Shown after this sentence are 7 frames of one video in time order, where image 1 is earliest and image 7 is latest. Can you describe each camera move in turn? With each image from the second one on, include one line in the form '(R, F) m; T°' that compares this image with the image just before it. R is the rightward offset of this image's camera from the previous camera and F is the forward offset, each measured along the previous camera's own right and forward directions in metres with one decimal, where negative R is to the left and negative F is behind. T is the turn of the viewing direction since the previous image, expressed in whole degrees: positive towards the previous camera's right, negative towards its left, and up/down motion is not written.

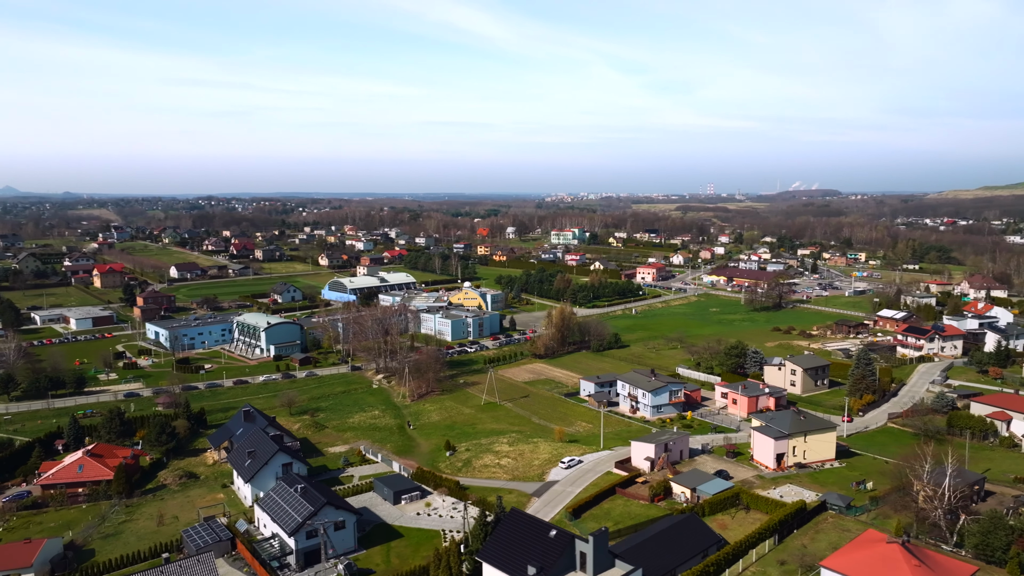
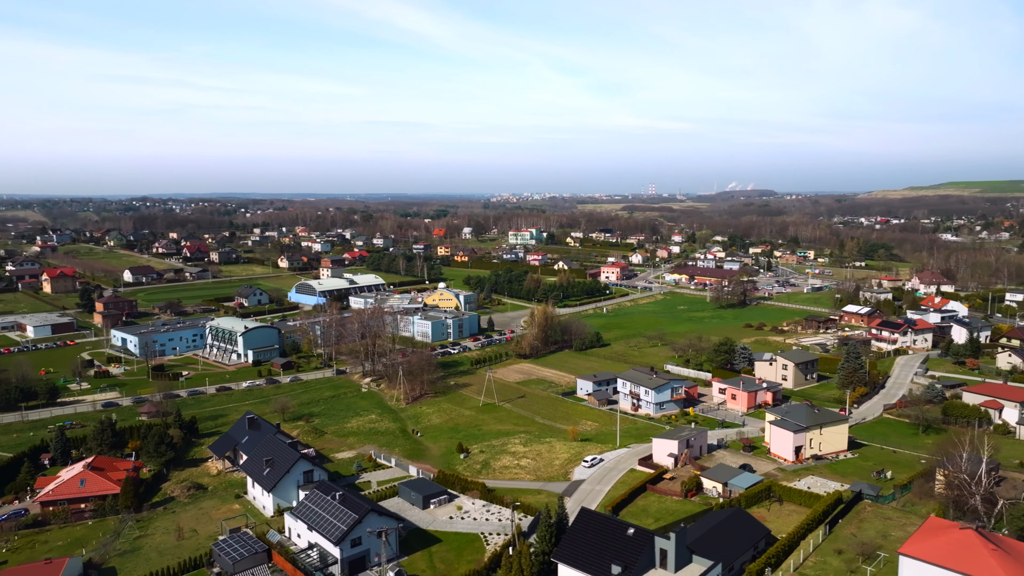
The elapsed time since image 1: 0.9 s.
(-1.4, +0.1) m; +4°
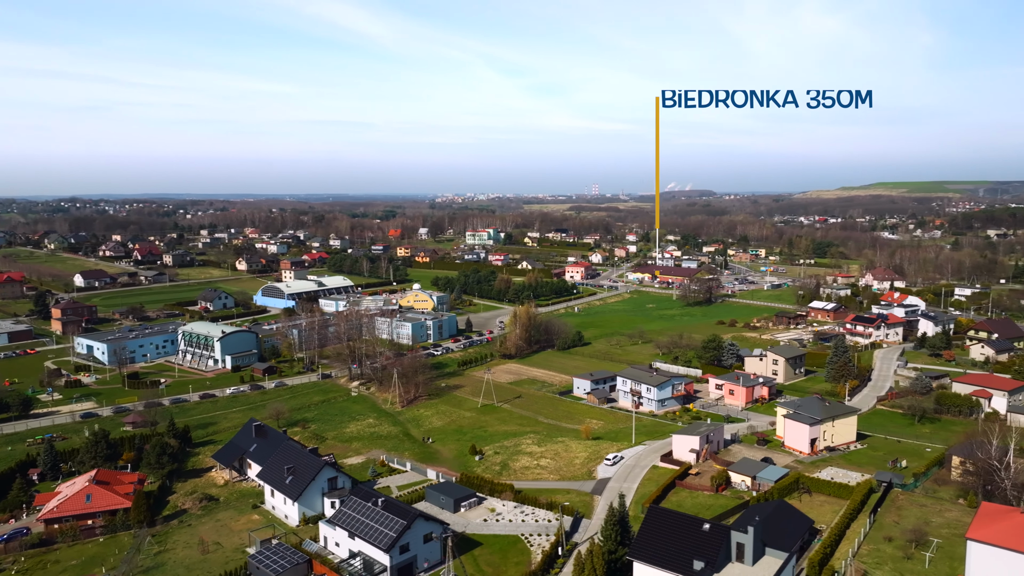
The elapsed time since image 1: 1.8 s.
(-1.4, +0.1) m; +4°
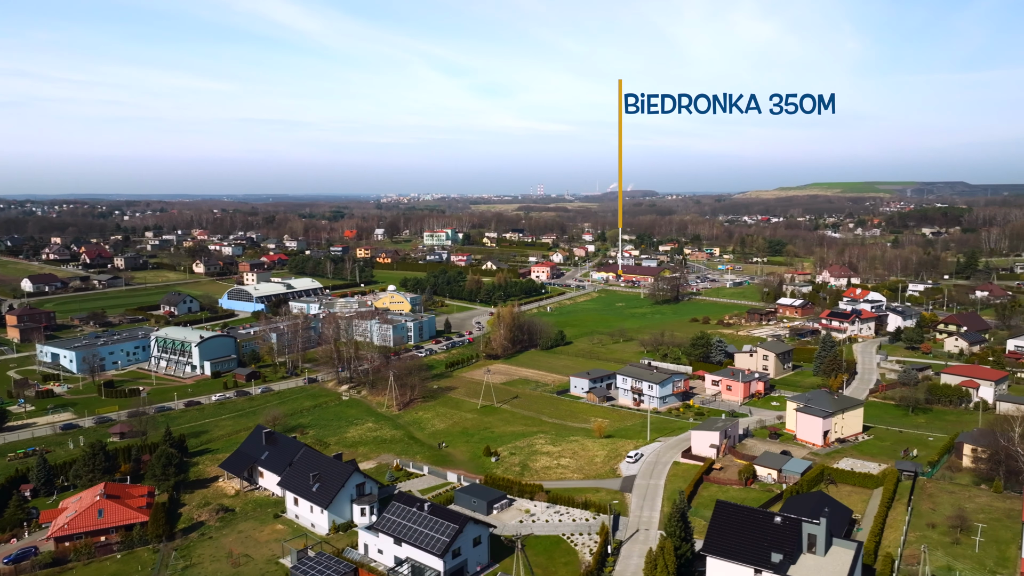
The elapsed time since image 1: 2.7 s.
(-1.4, +0.1) m; +4°
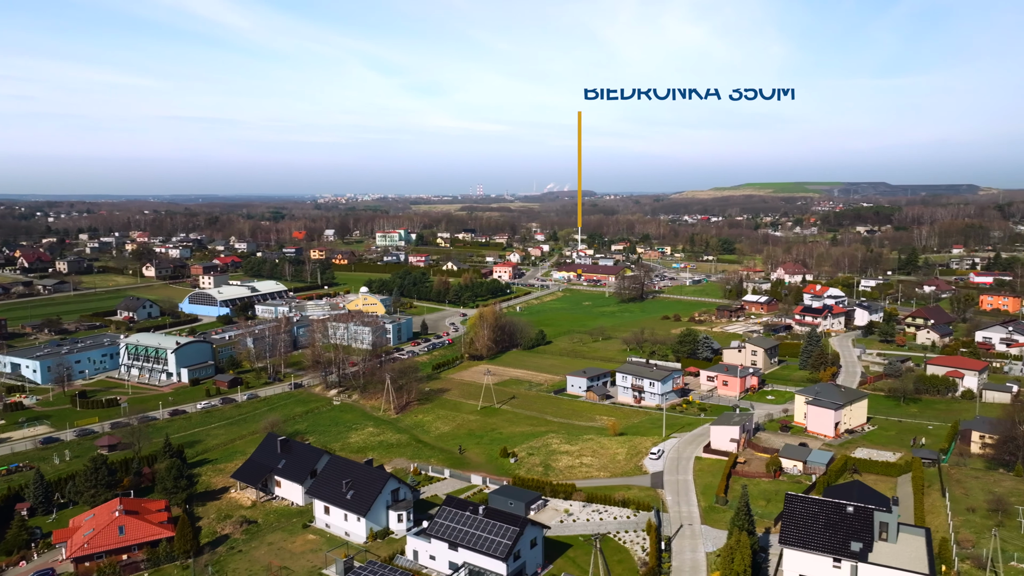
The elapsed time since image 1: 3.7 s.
(-1.5, +0.1) m; +5°
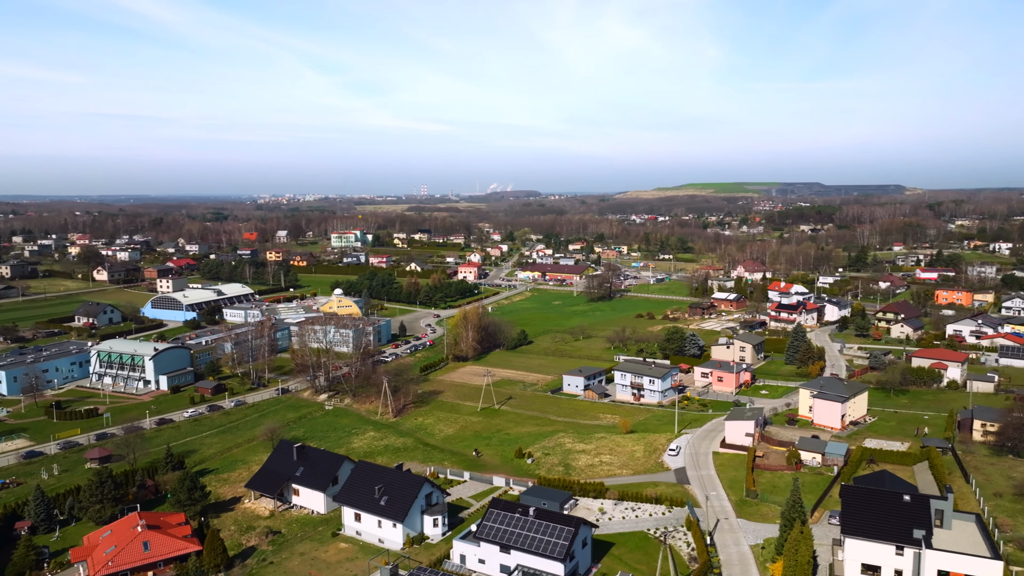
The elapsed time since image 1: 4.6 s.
(-1.4, +0.1) m; +4°
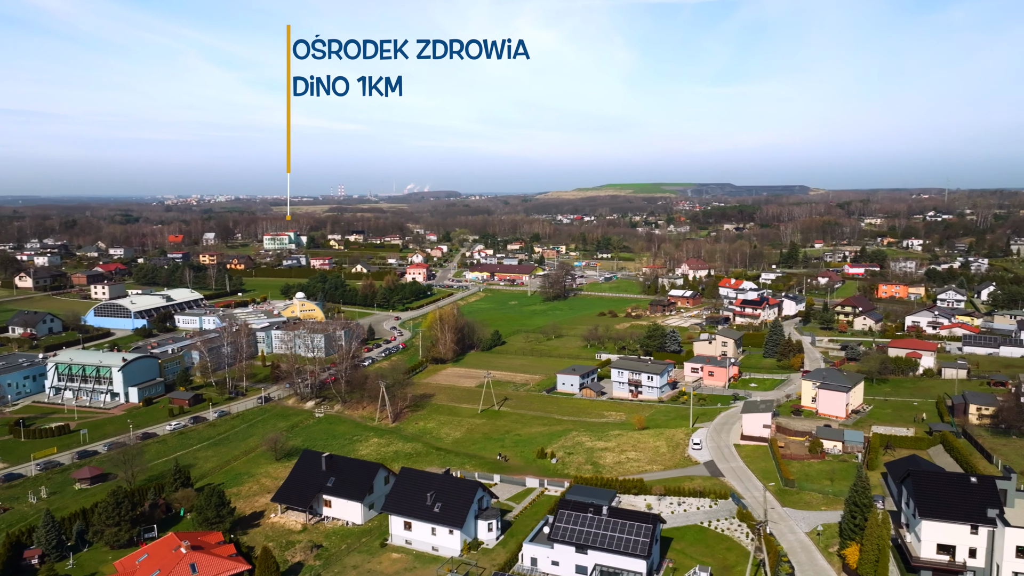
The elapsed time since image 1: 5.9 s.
(-2.0, +0.2) m; +6°
